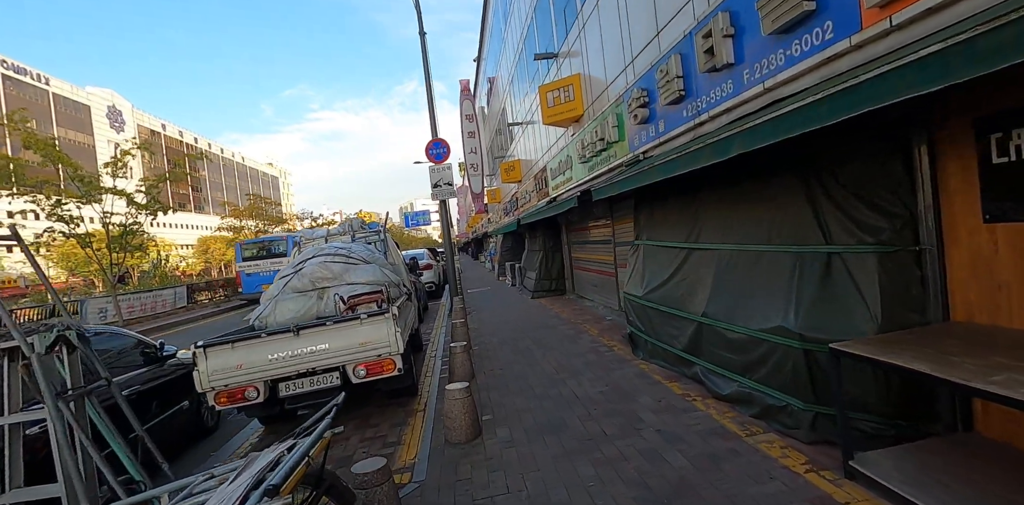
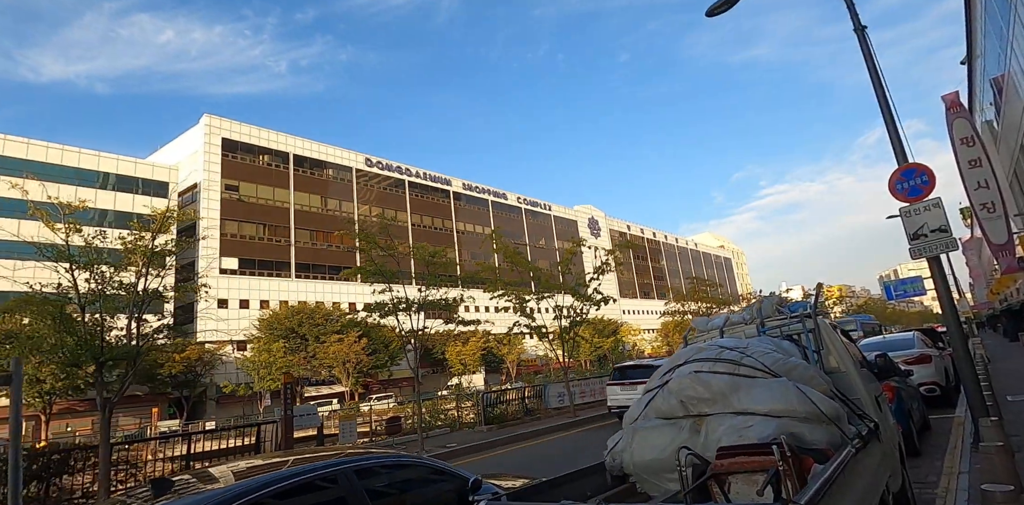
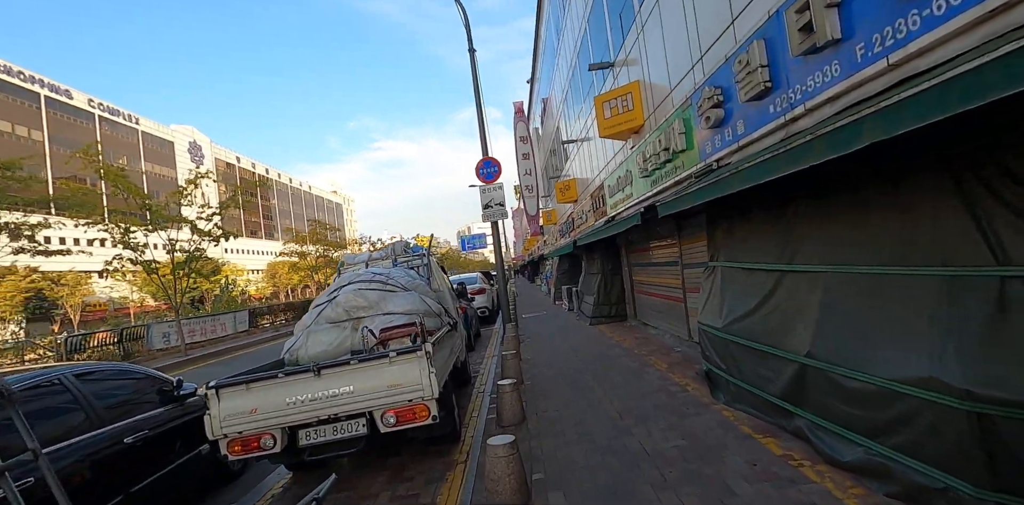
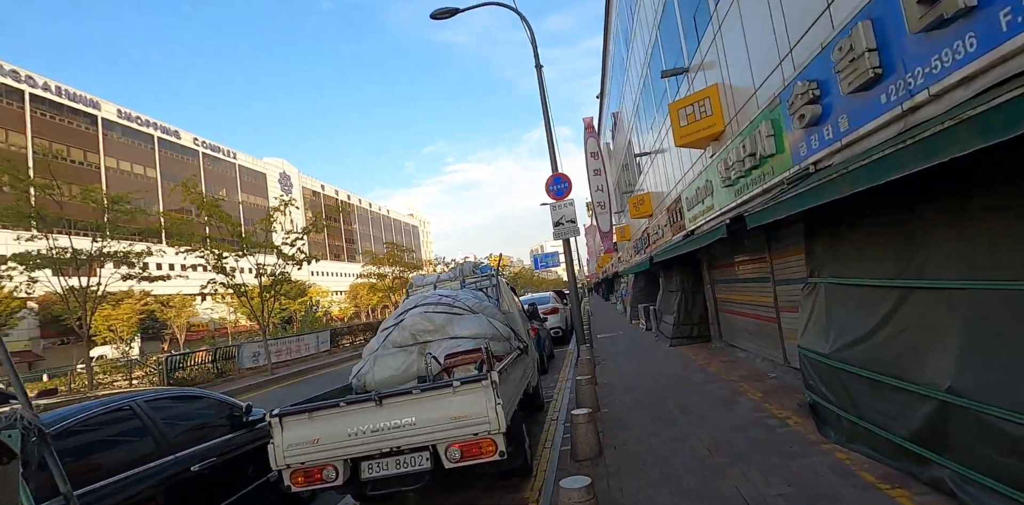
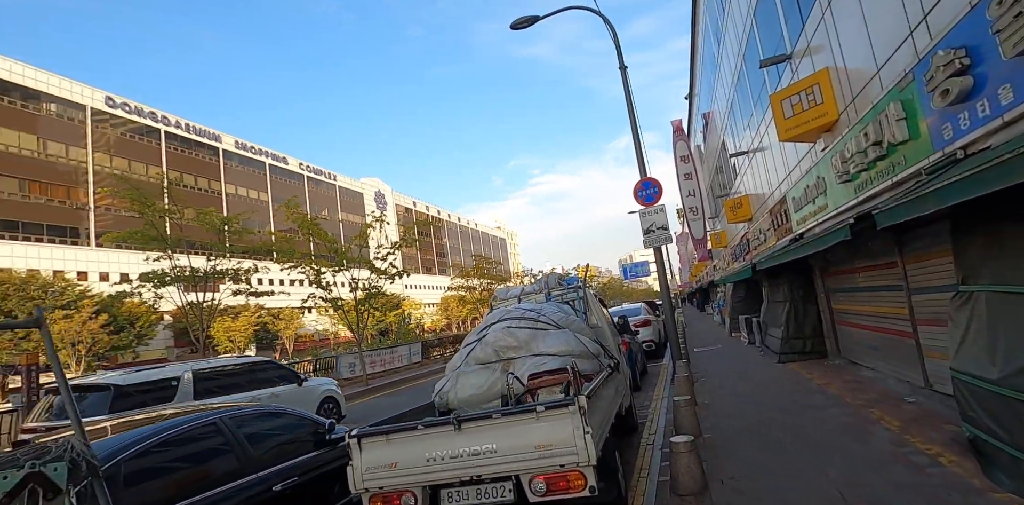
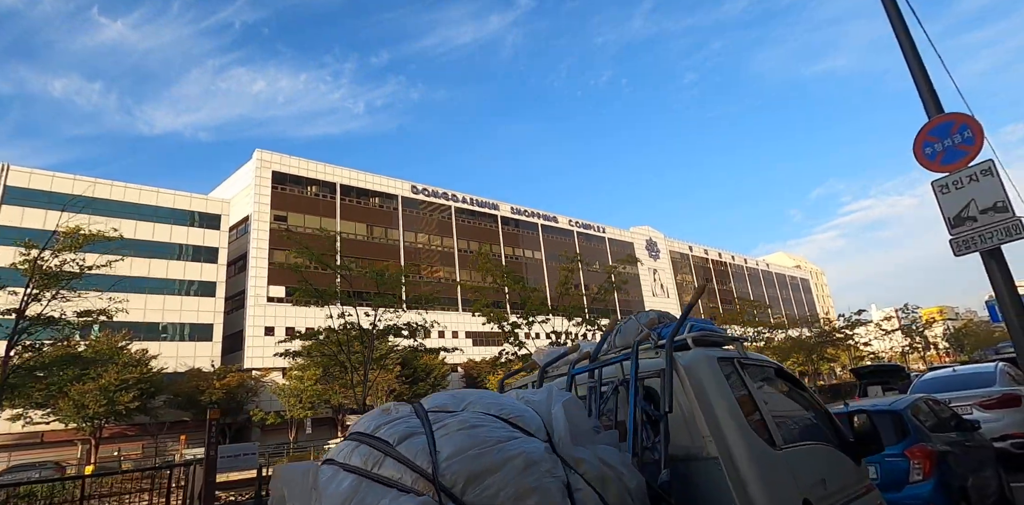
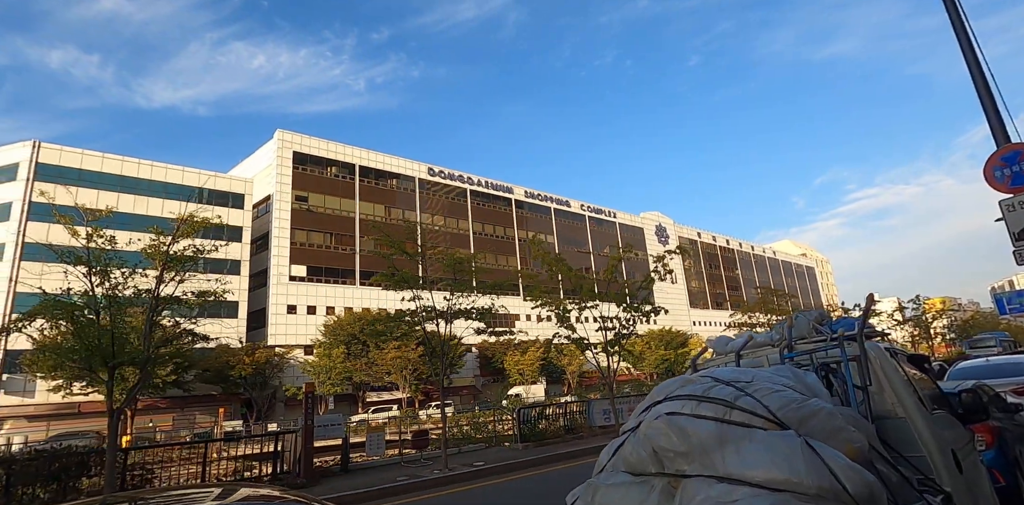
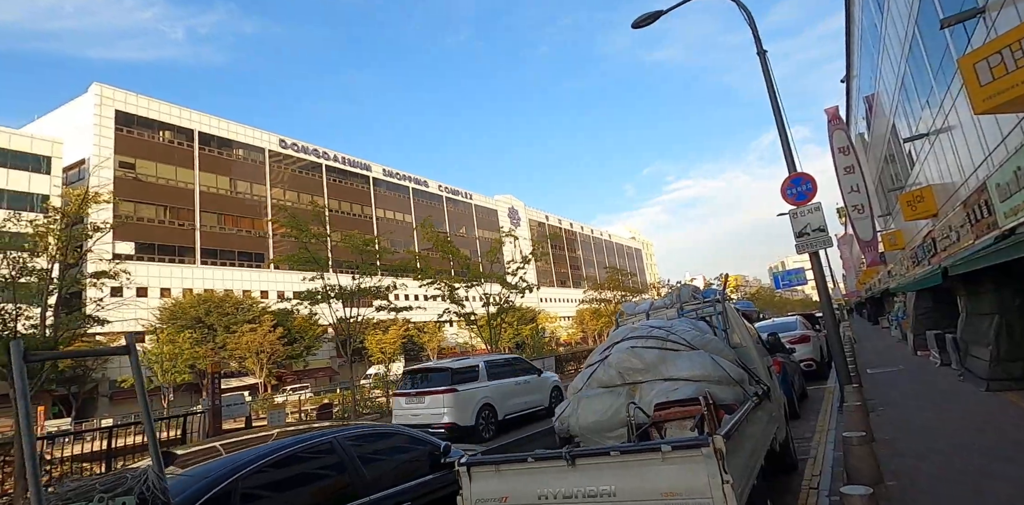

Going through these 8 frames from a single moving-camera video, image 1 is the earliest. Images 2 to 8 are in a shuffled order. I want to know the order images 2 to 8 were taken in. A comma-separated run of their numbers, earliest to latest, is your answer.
3, 4, 5, 8, 2, 7, 6
